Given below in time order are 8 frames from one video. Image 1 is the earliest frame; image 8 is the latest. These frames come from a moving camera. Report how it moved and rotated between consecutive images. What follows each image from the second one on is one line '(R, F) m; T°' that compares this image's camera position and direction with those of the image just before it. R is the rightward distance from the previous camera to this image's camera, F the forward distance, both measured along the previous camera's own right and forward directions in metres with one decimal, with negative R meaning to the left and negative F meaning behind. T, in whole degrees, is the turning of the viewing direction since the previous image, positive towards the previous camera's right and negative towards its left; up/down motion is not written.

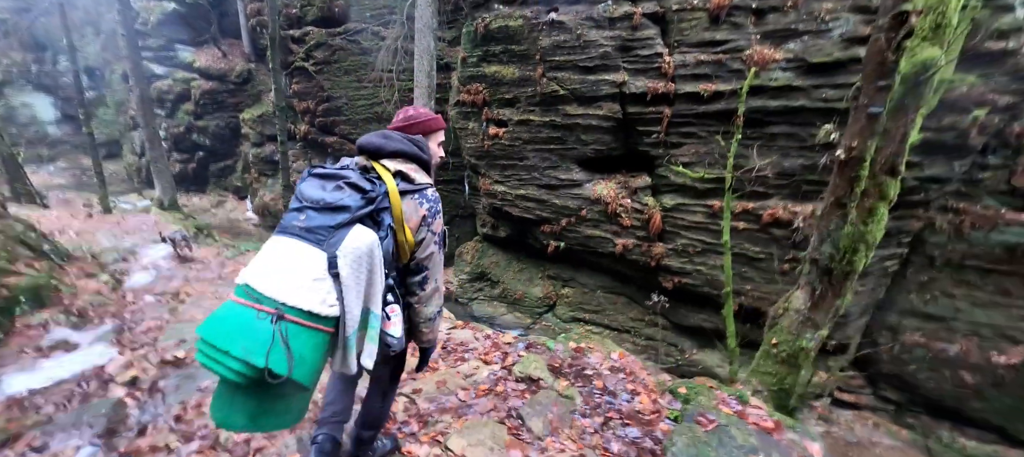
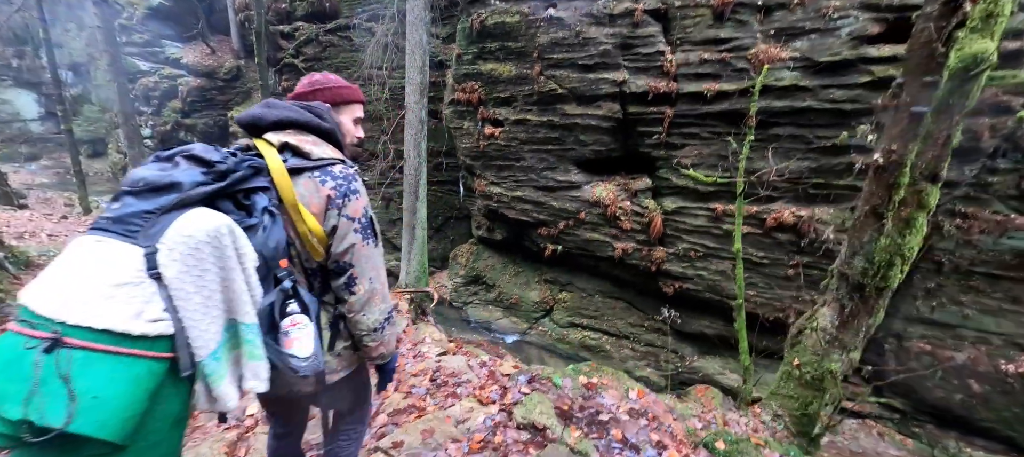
(0.0, +0.3) m; +1°
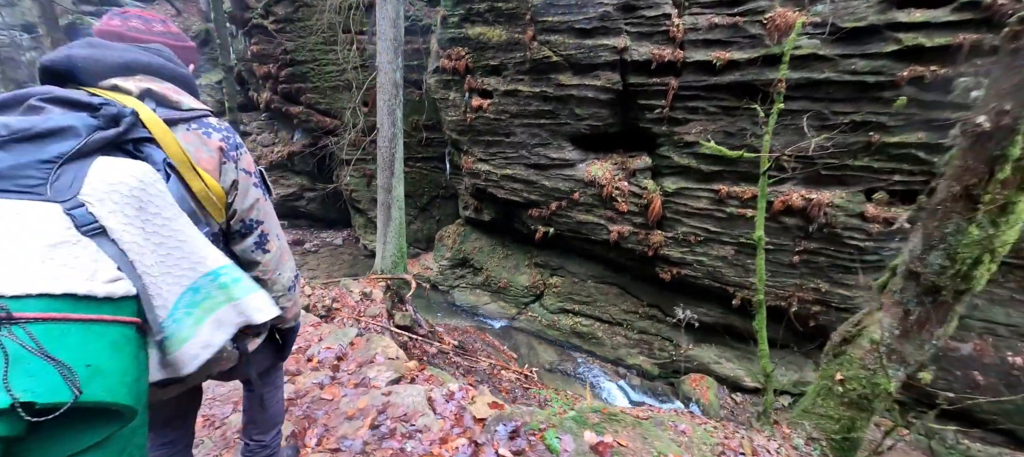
(+0.1, +0.7) m; +1°
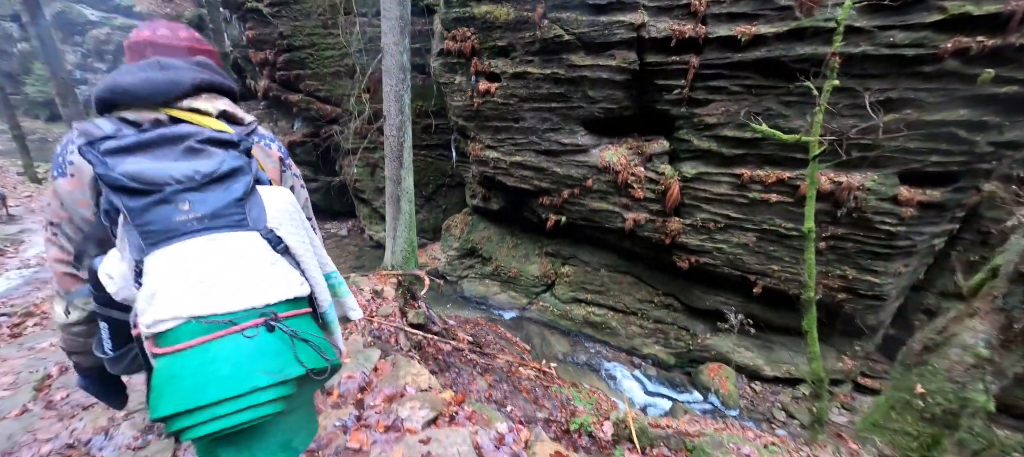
(-0.2, +0.3) m; 0°
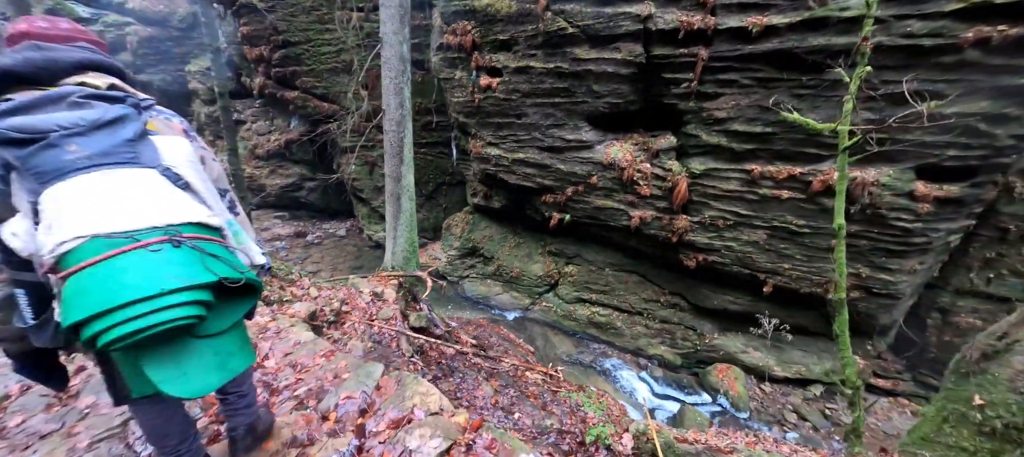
(-0.1, +0.2) m; 0°
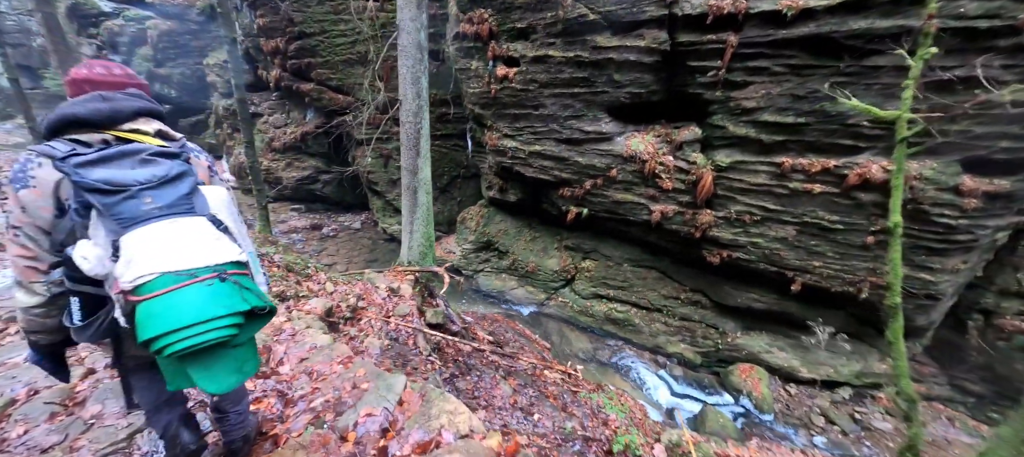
(-0.1, +0.2) m; -2°
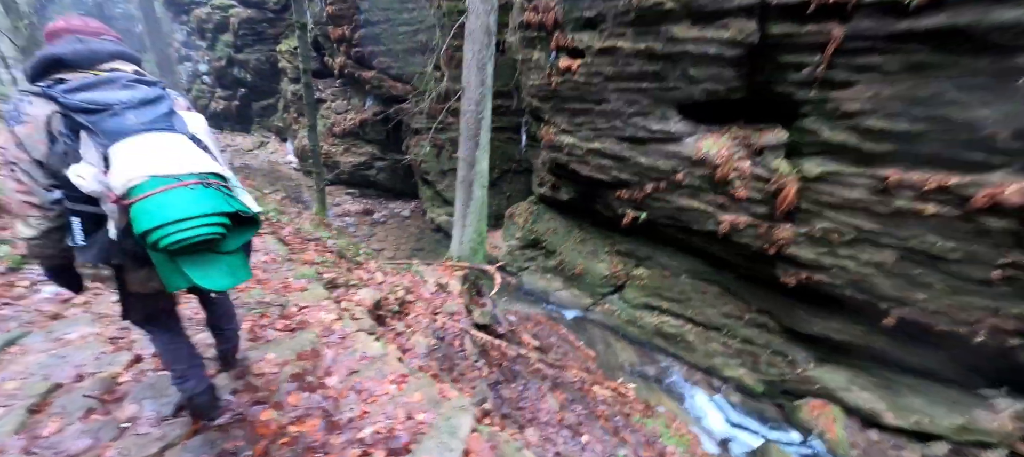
(-0.2, +0.3) m; -6°
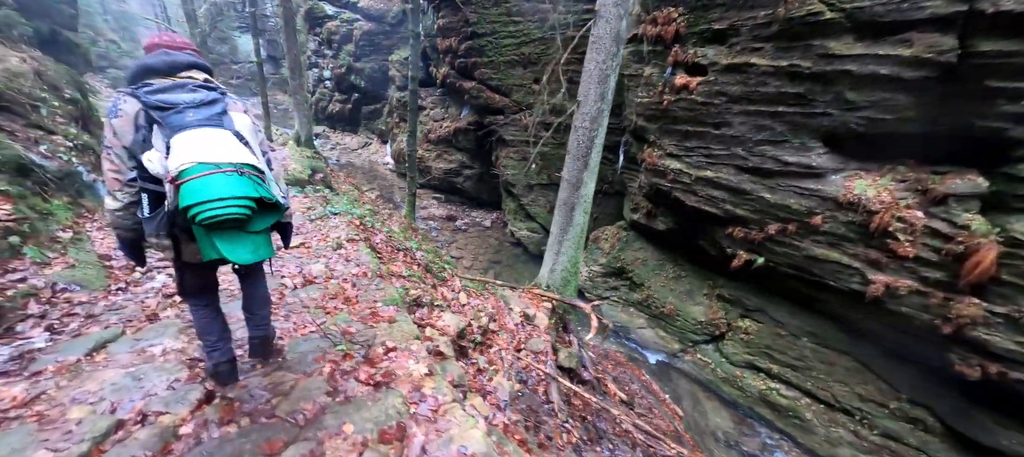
(-0.4, +0.5) m; -11°
